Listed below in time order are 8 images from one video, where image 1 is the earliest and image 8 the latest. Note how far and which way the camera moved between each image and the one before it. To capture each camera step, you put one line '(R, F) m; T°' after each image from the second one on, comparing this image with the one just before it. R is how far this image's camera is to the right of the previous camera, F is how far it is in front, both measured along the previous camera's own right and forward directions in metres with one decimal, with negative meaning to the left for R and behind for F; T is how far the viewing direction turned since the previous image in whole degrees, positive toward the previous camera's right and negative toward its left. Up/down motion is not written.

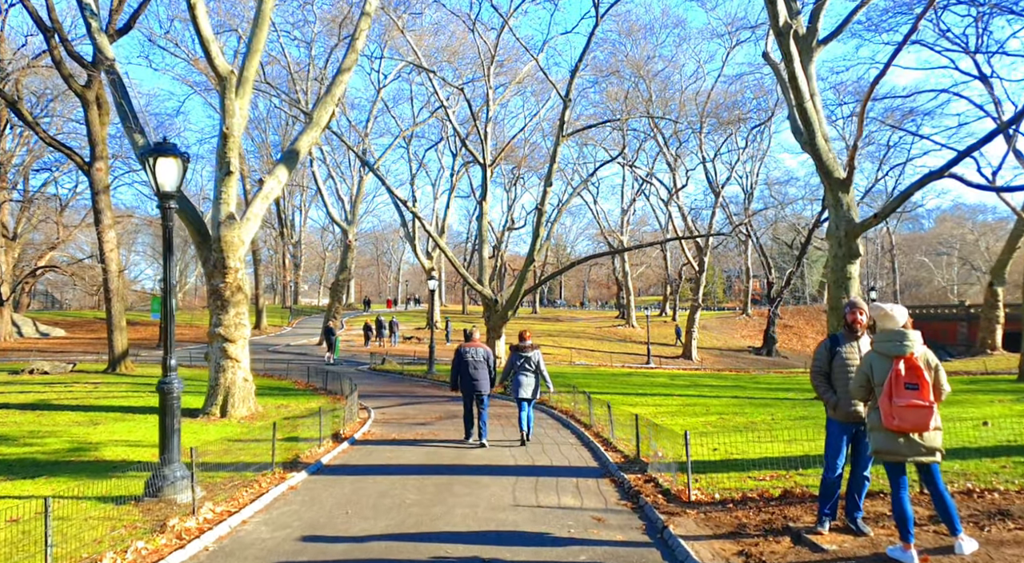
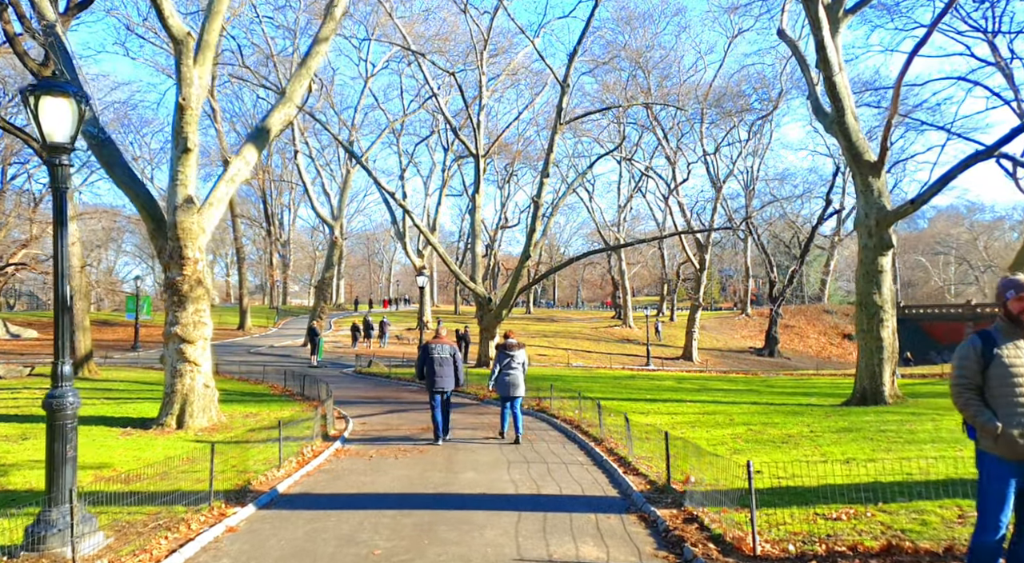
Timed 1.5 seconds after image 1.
(-0.1, +2.2) m; 0°
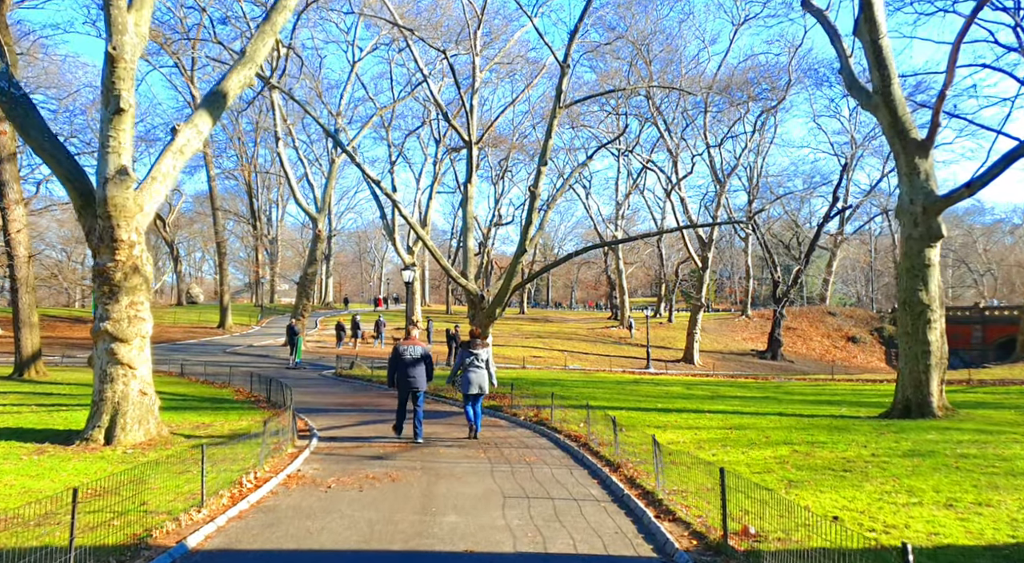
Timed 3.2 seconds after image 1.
(0.0, +2.6) m; 0°
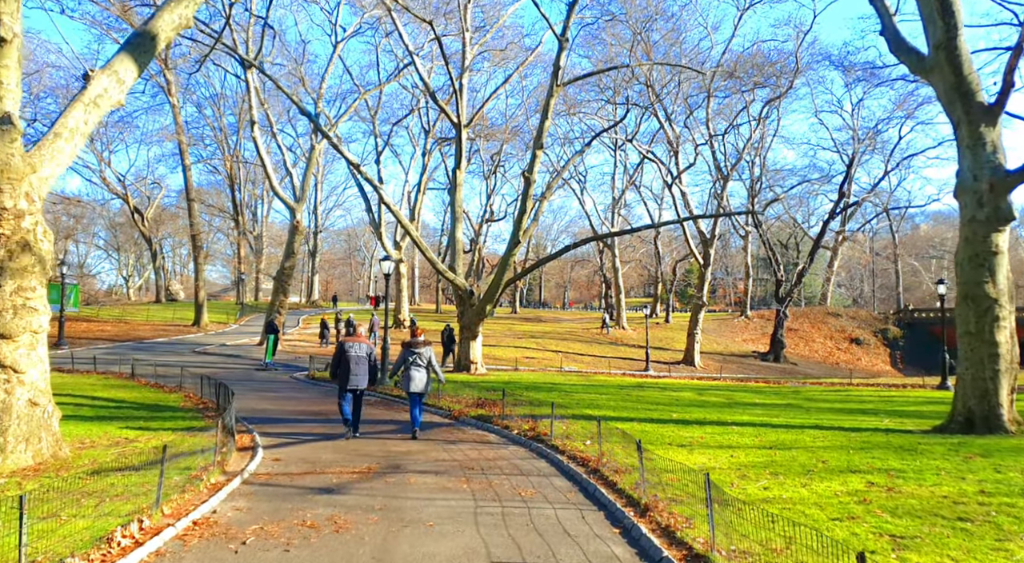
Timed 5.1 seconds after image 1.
(0.0, +2.9) m; +1°
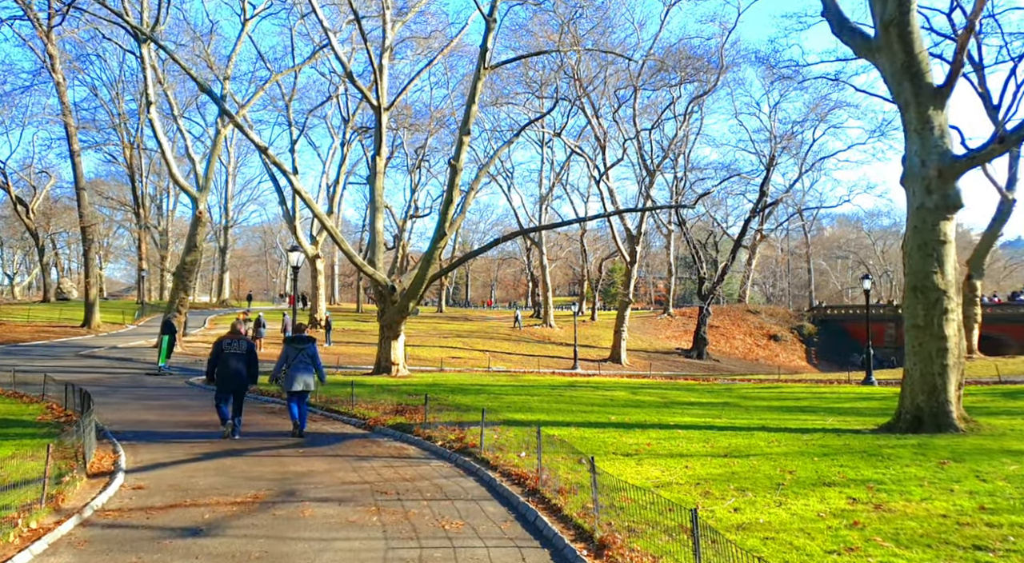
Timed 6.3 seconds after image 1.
(0.0, +1.7) m; +5°
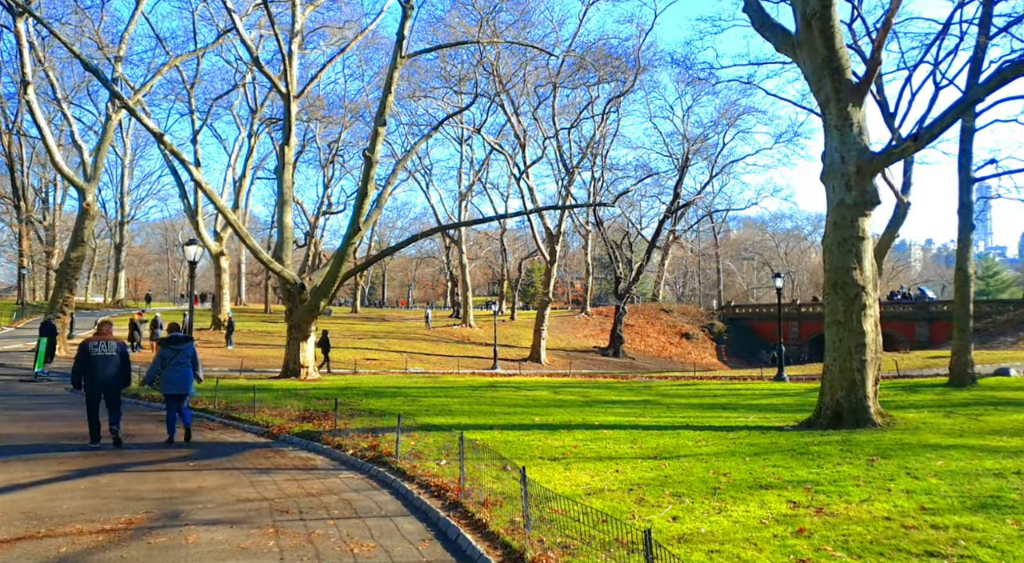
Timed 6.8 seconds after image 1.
(0.0, +0.7) m; +5°
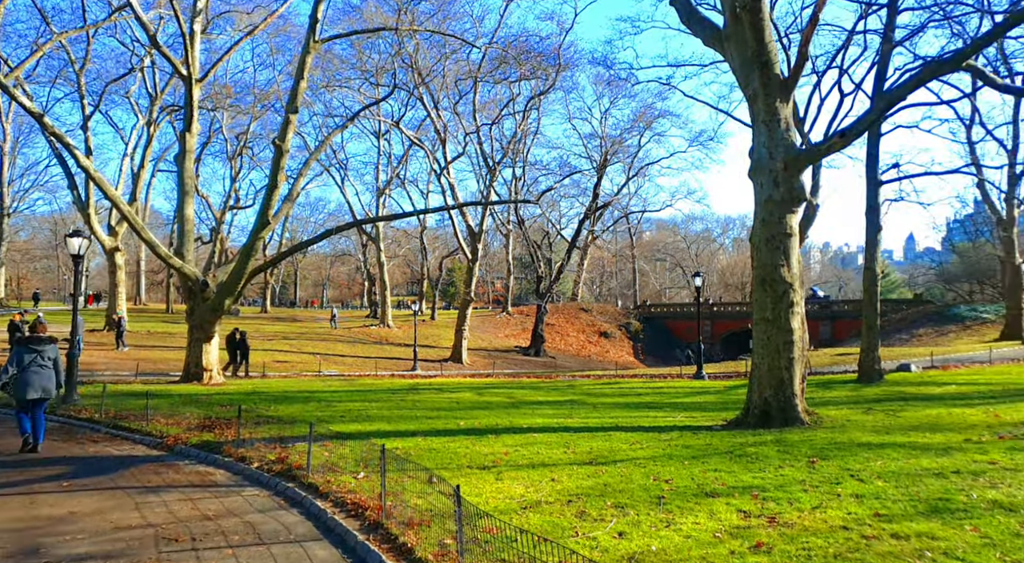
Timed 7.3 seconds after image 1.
(-0.1, +0.8) m; +5°
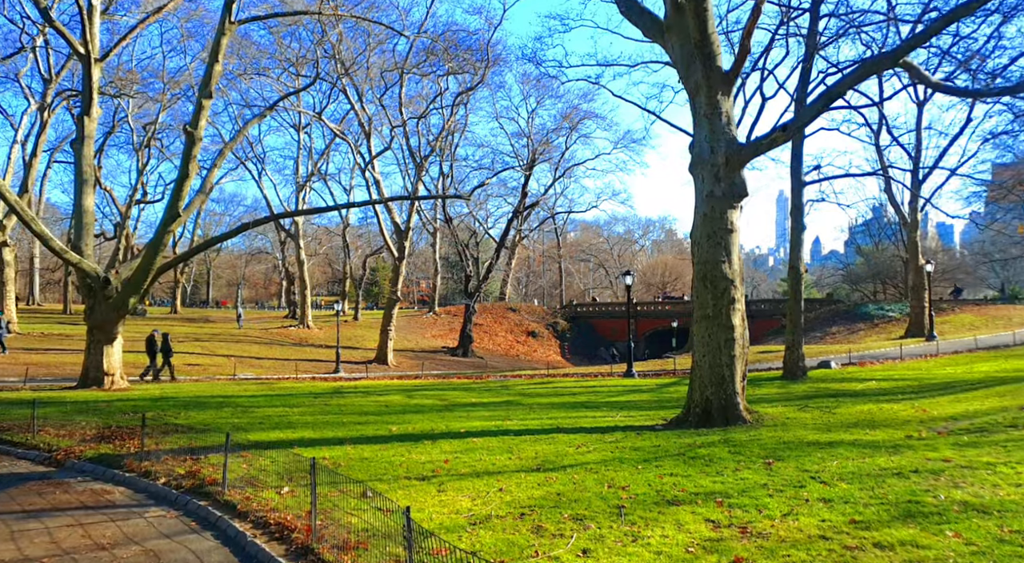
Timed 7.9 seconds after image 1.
(-0.1, +0.8) m; +5°
